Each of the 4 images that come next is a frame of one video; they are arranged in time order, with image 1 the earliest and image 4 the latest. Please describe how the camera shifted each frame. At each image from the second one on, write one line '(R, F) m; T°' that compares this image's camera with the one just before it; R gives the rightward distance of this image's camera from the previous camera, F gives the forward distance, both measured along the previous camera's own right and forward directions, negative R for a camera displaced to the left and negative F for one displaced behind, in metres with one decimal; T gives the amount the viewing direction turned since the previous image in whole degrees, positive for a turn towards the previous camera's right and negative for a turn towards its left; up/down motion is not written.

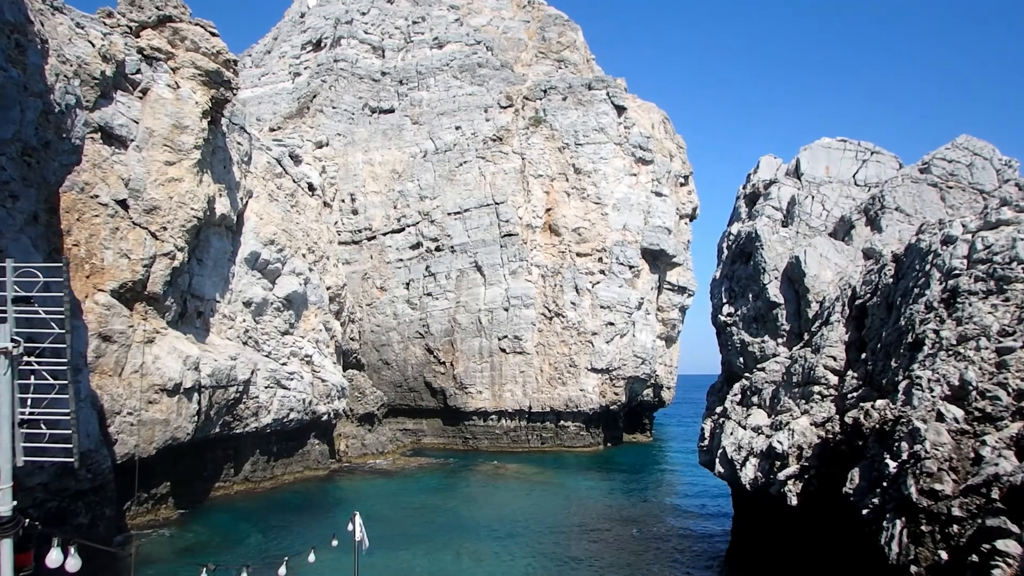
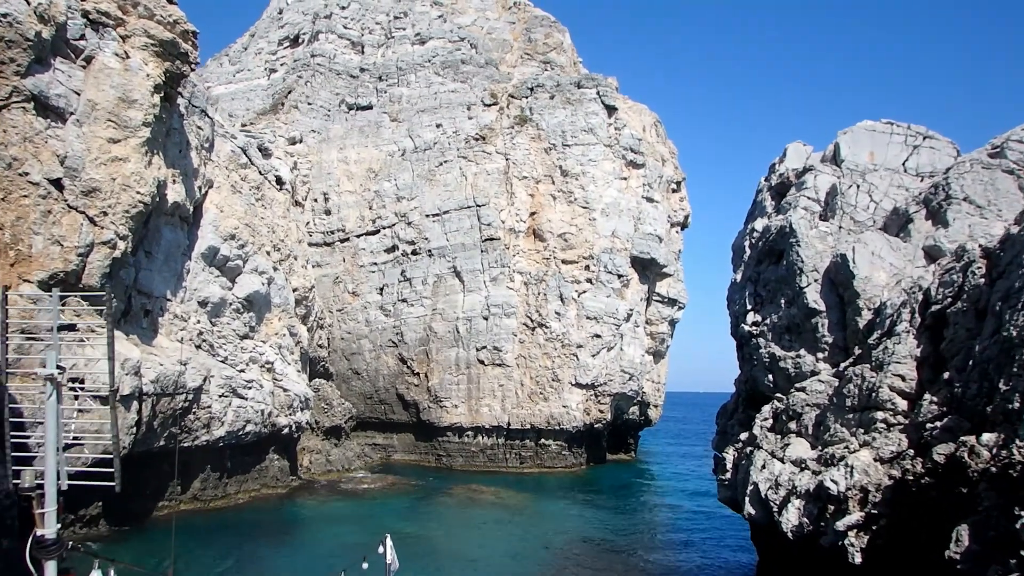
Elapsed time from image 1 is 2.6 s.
(-0.3, +2.2) m; +2°
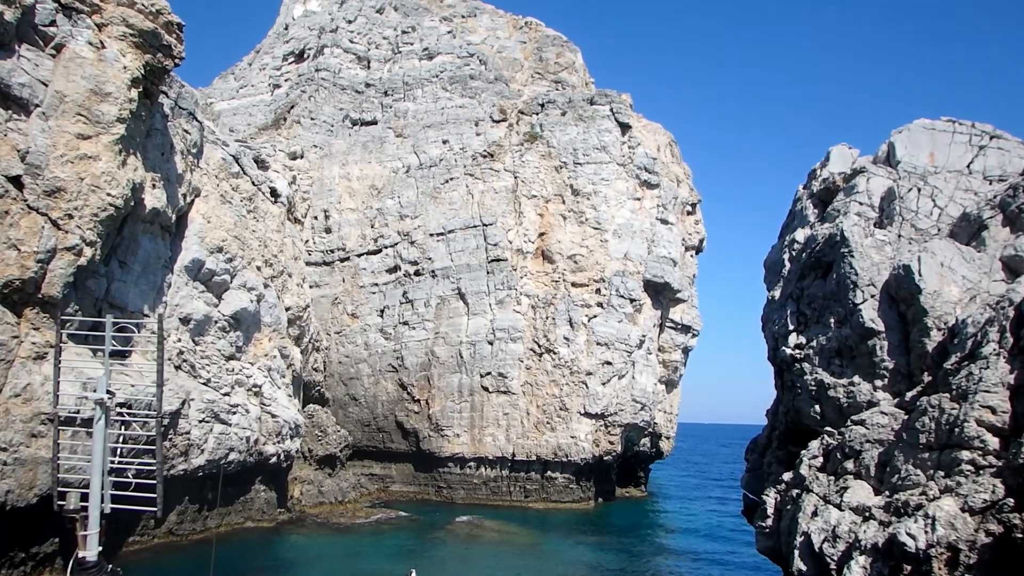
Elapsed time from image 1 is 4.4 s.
(+0.1, +1.7) m; -1°
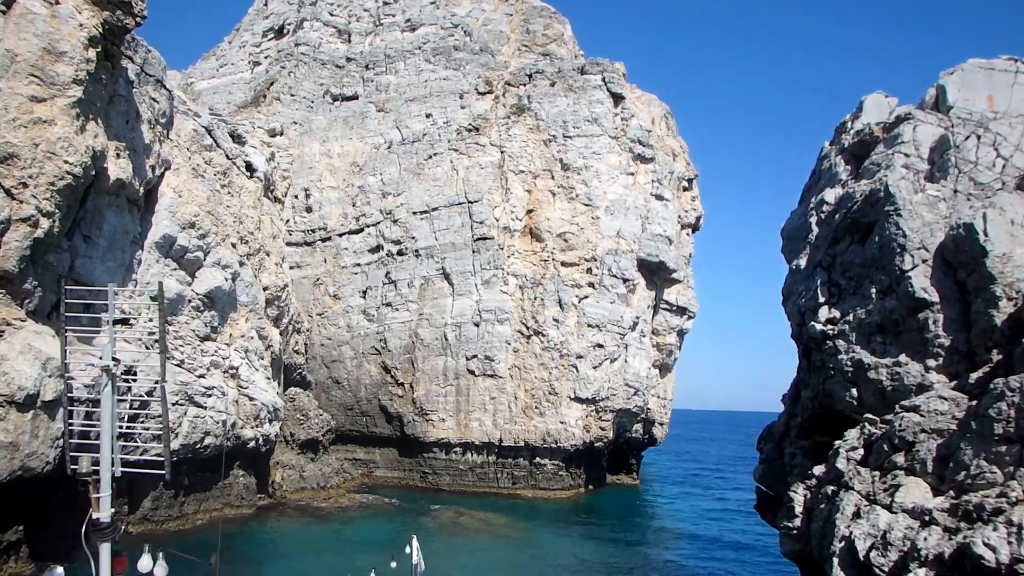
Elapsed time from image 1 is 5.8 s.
(-0.3, +1.0) m; +2°
